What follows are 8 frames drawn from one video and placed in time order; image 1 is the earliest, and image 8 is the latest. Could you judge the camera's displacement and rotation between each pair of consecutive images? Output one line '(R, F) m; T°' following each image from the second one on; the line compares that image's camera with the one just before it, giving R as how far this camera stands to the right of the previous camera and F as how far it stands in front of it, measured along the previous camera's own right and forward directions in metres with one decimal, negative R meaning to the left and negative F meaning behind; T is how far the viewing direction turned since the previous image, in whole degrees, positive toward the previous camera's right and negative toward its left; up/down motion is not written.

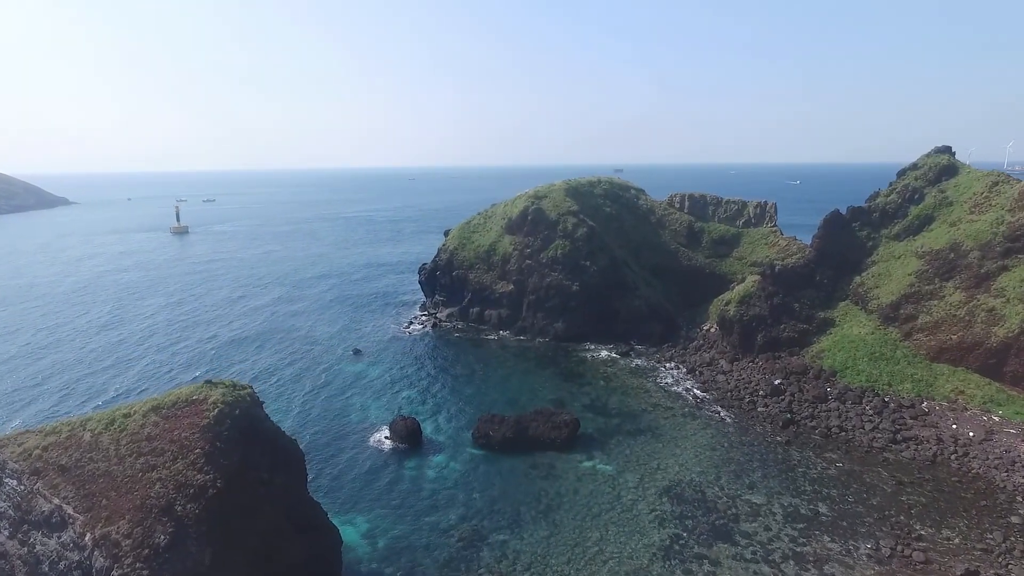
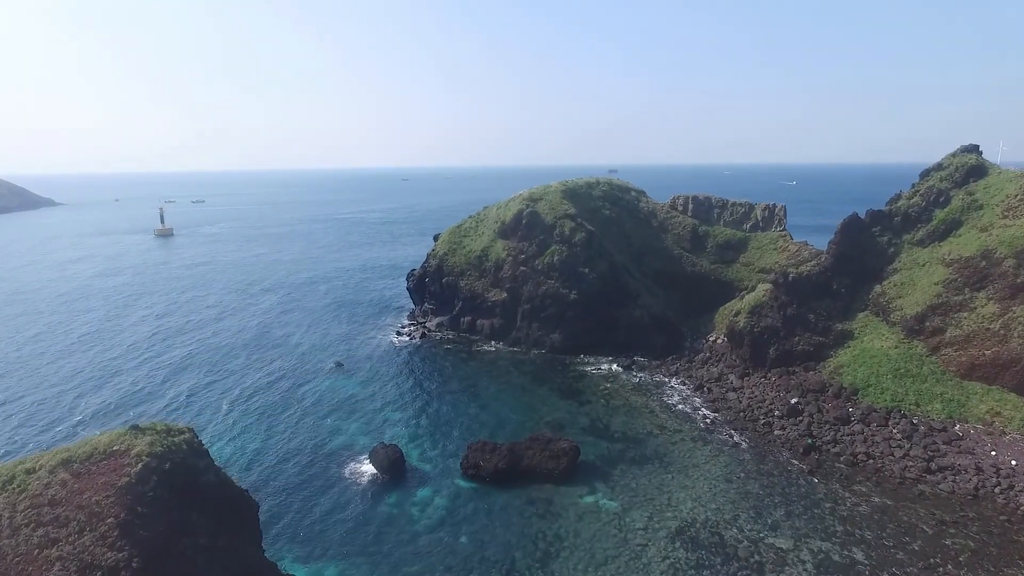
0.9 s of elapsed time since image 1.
(+0.1, +4.8) m; +1°
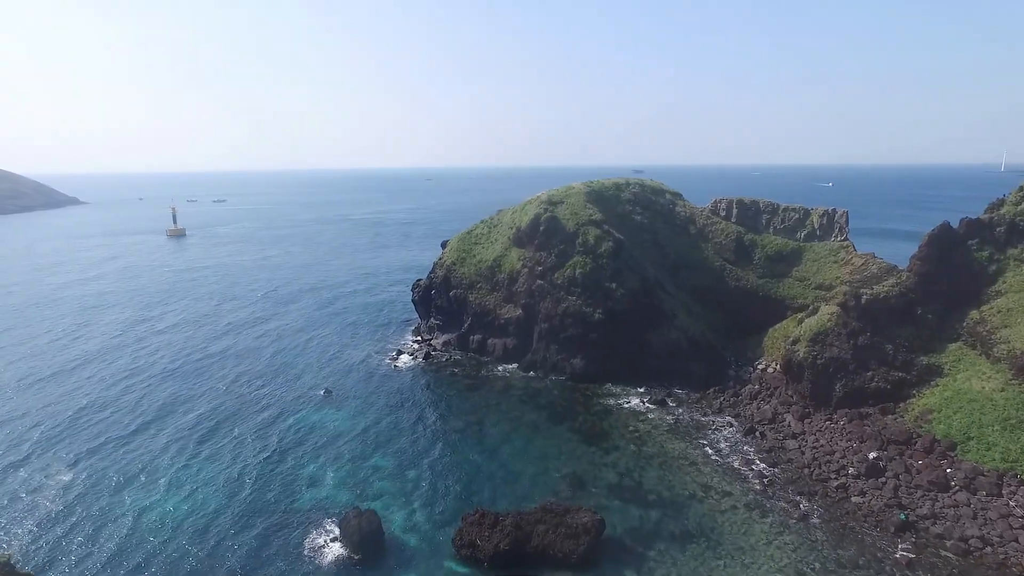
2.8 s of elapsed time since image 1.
(+0.8, +9.4) m; -2°
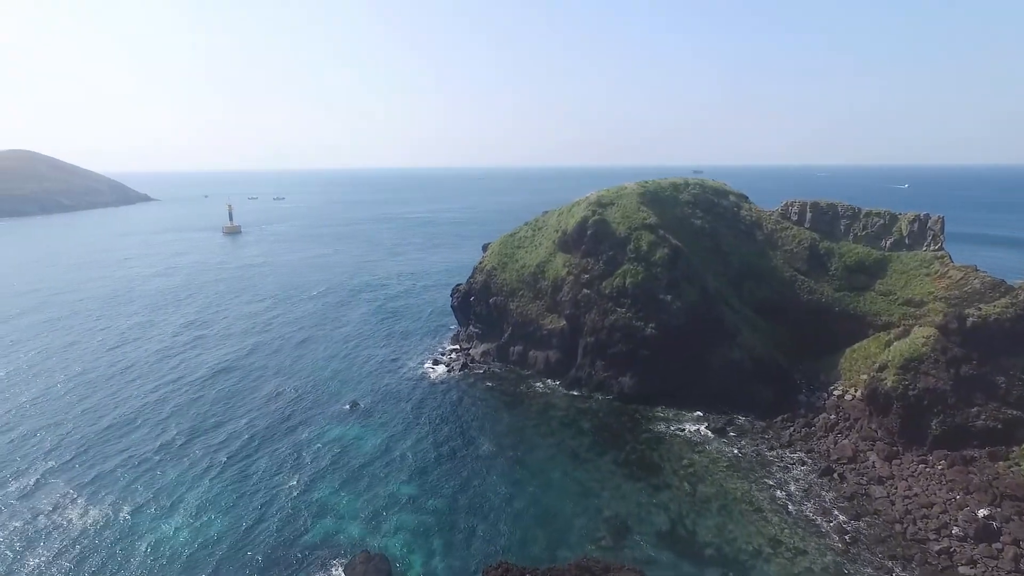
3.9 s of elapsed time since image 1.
(+0.8, +5.1) m; -5°
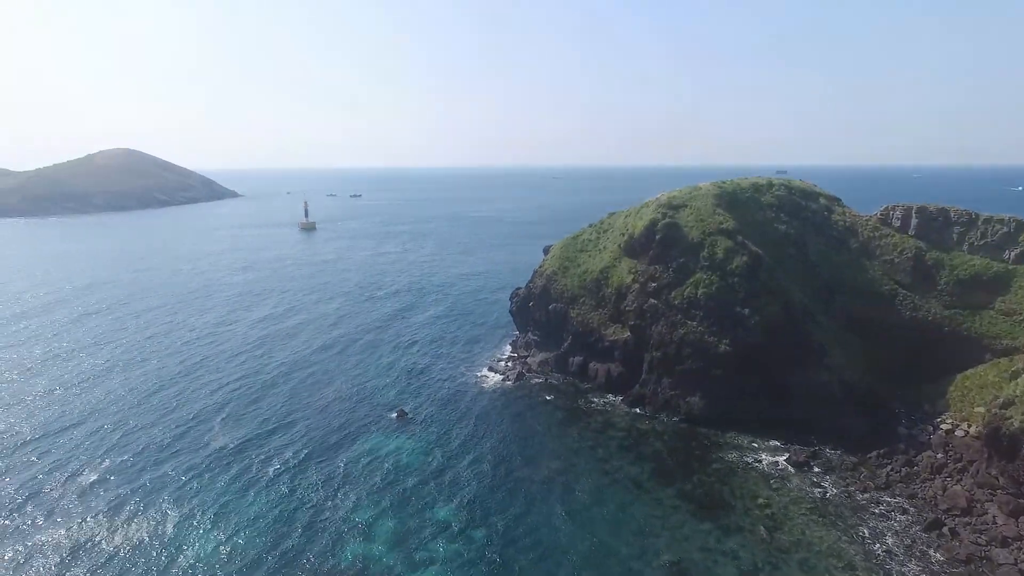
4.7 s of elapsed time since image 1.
(+0.9, +3.8) m; -7°
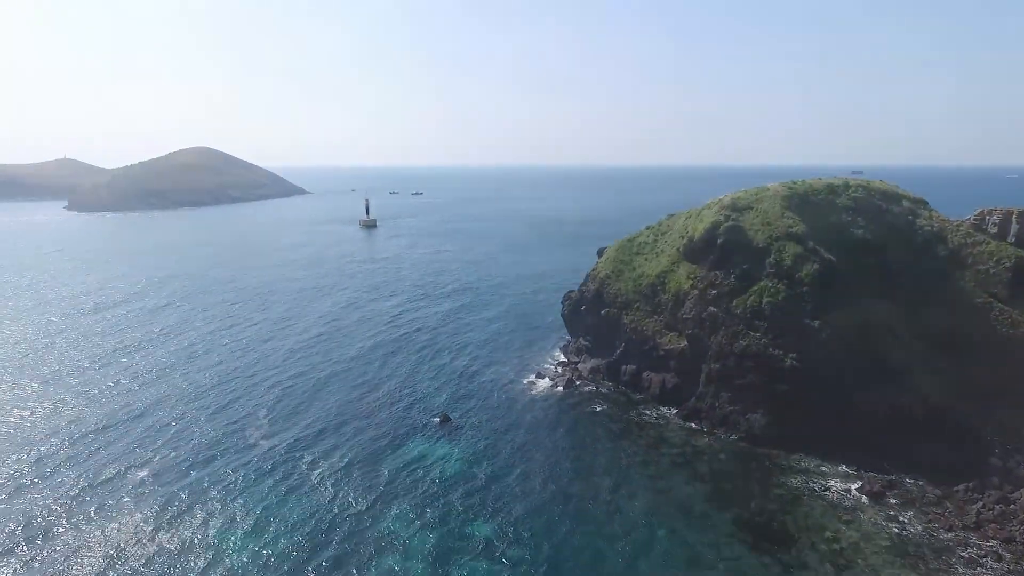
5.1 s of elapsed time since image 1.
(+0.7, +2.1) m; -6°
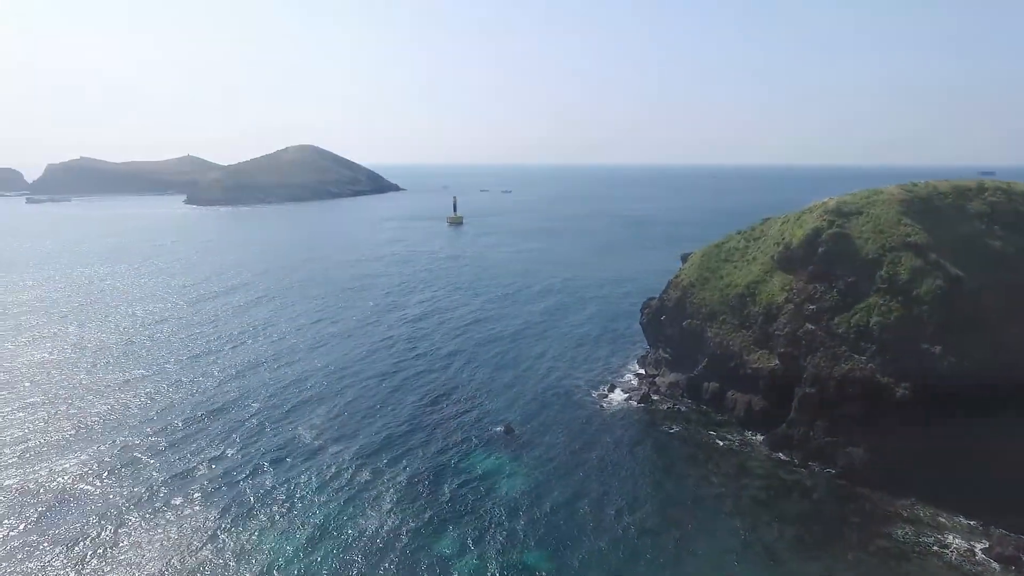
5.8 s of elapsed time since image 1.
(+1.2, +2.9) m; -8°
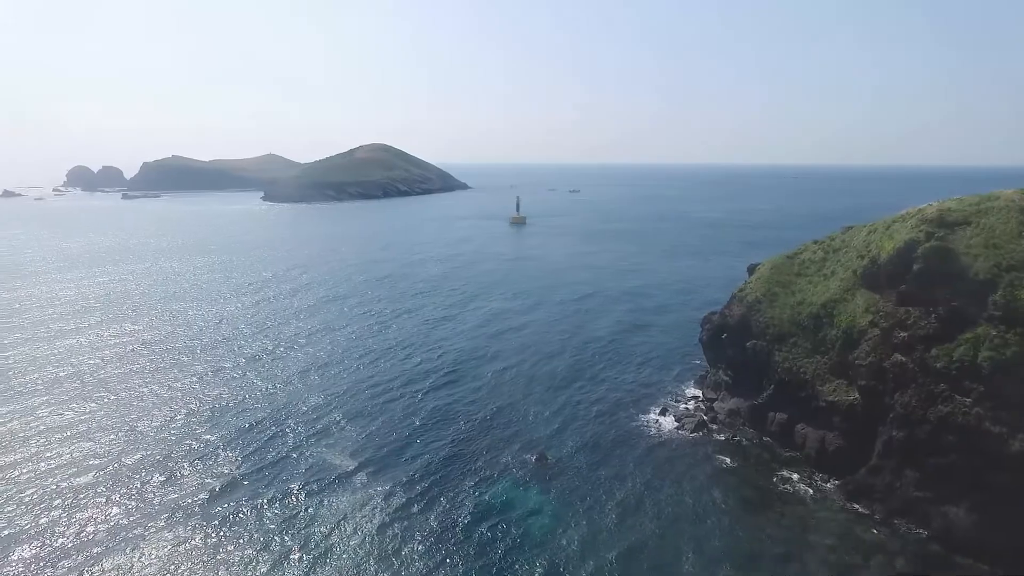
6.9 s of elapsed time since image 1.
(+2.1, +4.6) m; -6°
